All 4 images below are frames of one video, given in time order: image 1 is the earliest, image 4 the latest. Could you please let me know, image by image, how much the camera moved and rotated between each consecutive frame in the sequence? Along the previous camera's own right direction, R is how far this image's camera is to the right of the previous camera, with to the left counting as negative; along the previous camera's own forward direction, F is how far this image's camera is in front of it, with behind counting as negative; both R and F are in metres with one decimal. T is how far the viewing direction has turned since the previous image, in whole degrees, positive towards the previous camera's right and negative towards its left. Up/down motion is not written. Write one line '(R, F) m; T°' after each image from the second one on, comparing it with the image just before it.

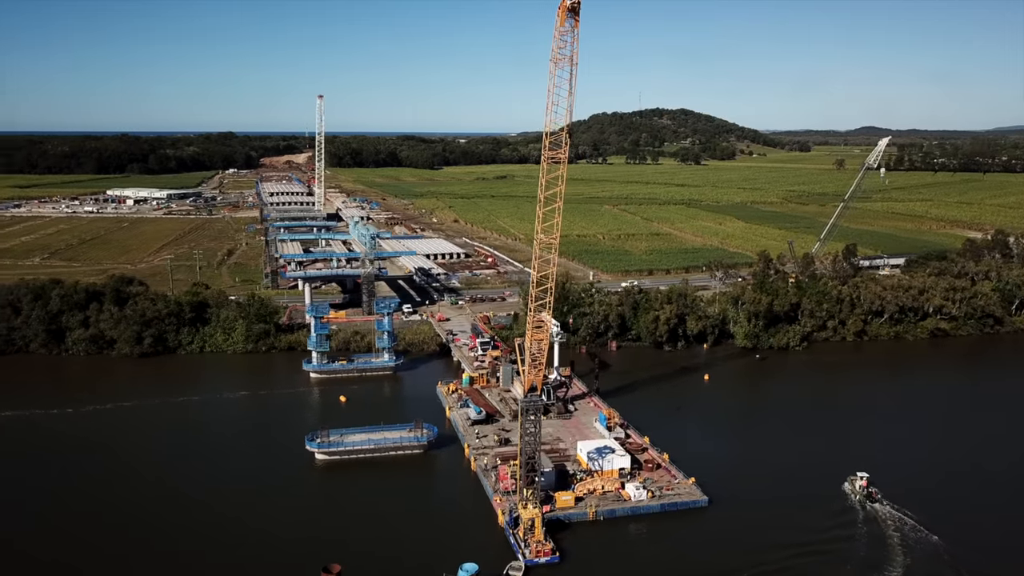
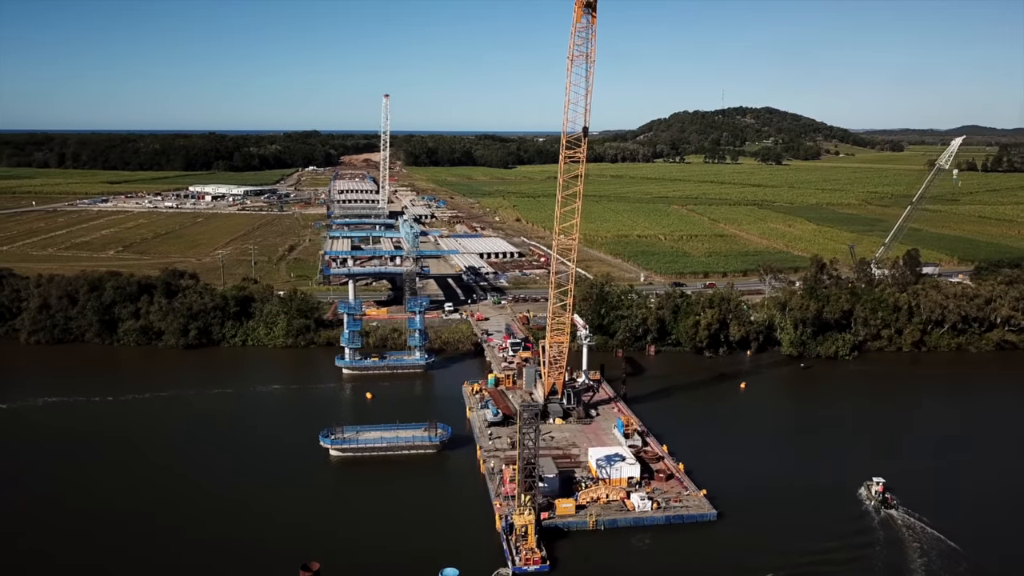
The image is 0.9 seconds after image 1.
(+1.3, +0.3) m; -6°
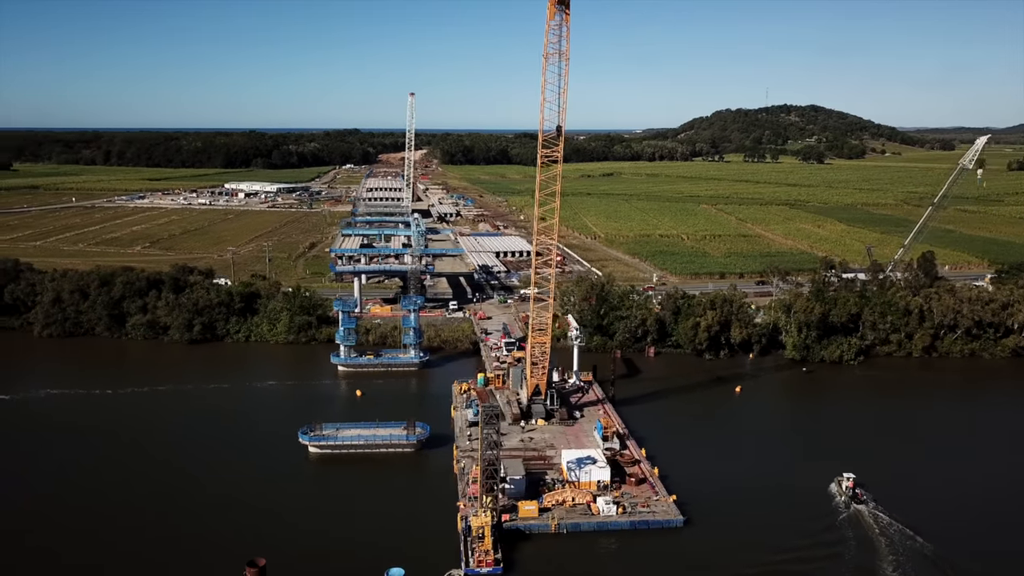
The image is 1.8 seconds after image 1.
(+1.3, +0.1) m; -3°
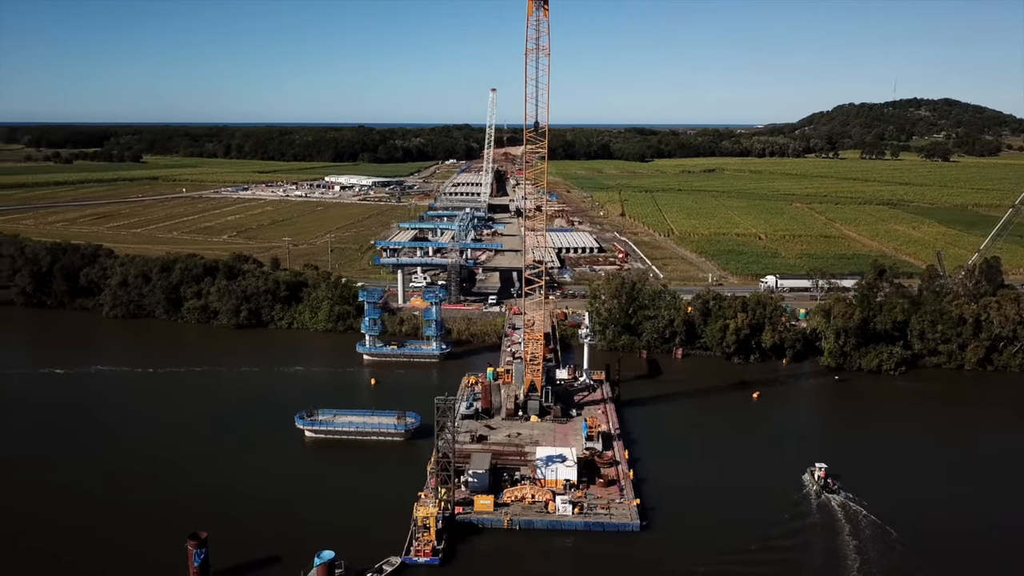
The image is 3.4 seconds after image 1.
(+2.6, +0.1) m; -8°
